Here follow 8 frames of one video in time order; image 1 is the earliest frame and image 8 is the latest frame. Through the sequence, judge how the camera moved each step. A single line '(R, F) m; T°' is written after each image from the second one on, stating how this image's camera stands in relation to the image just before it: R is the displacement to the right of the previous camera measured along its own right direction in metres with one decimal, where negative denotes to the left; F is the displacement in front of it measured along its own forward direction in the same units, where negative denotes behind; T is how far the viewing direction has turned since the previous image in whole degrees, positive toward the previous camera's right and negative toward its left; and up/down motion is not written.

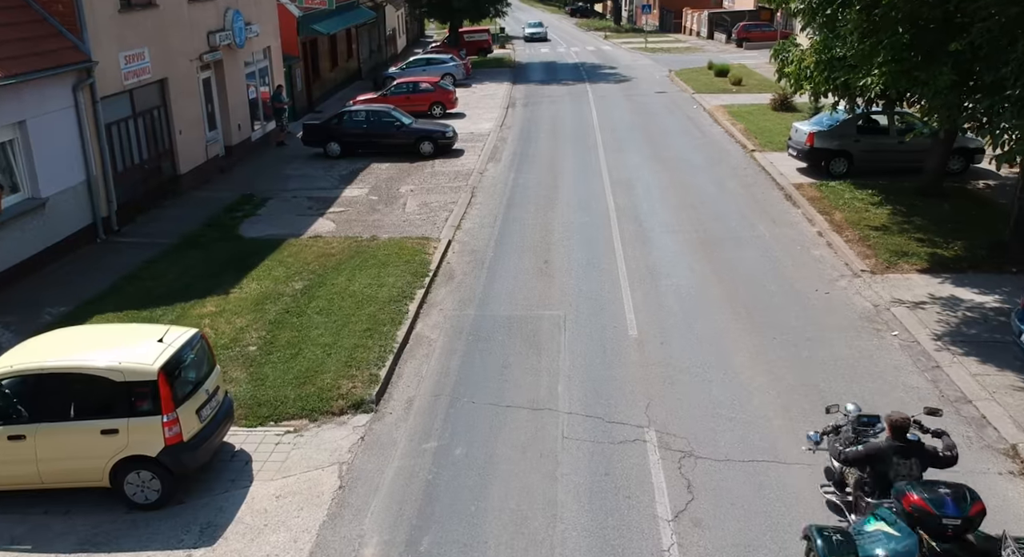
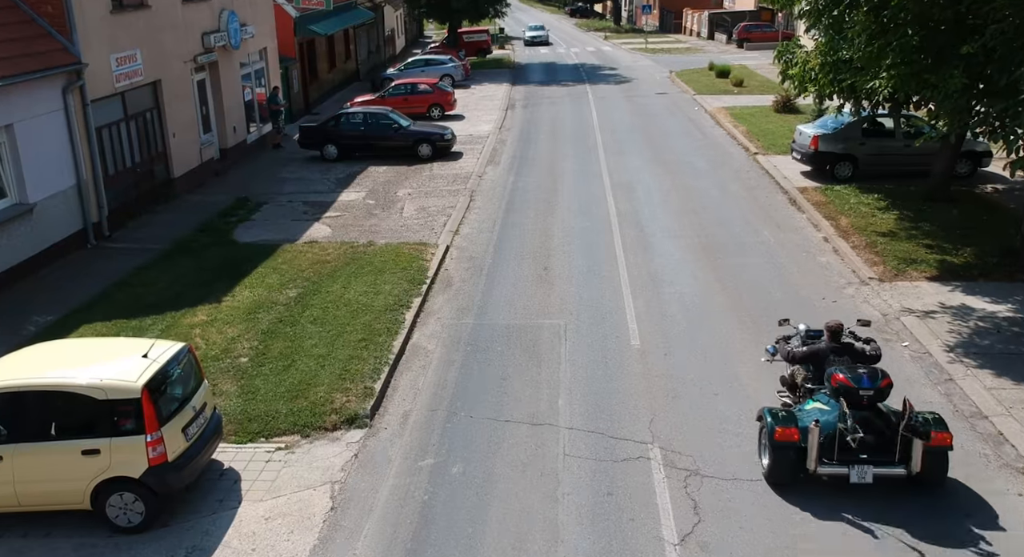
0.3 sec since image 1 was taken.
(0.0, +0.4) m; 0°
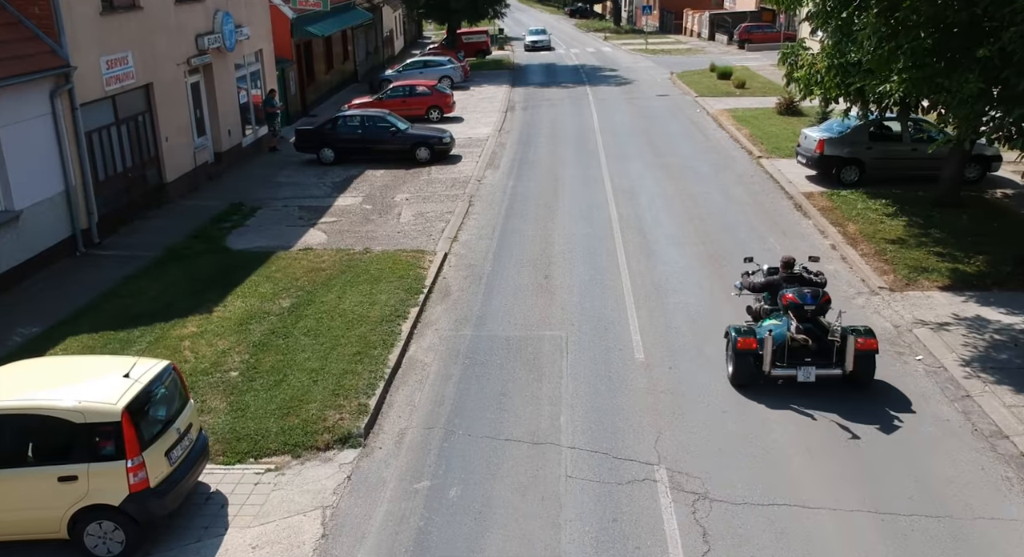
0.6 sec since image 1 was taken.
(0.0, +0.4) m; 0°
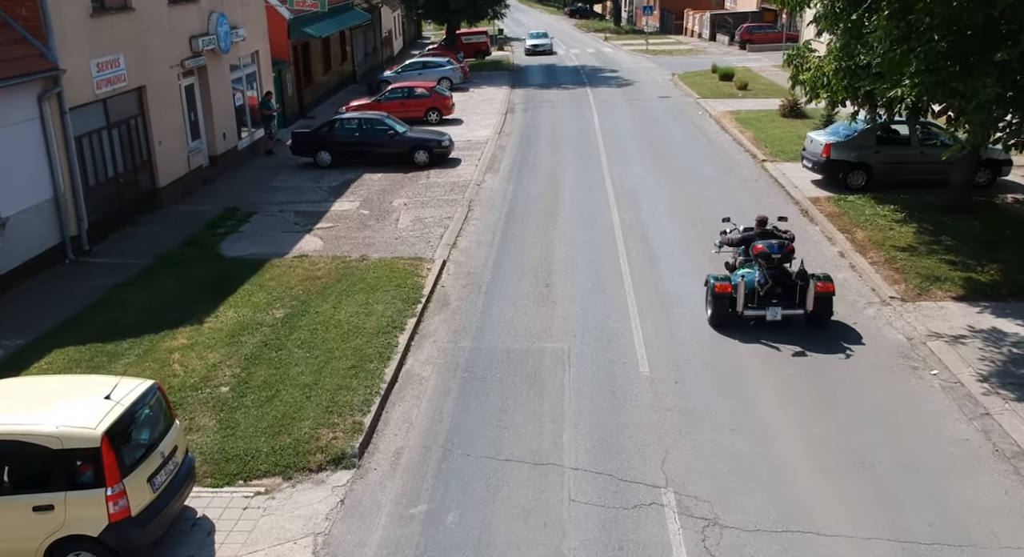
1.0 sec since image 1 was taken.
(0.0, +0.4) m; 0°
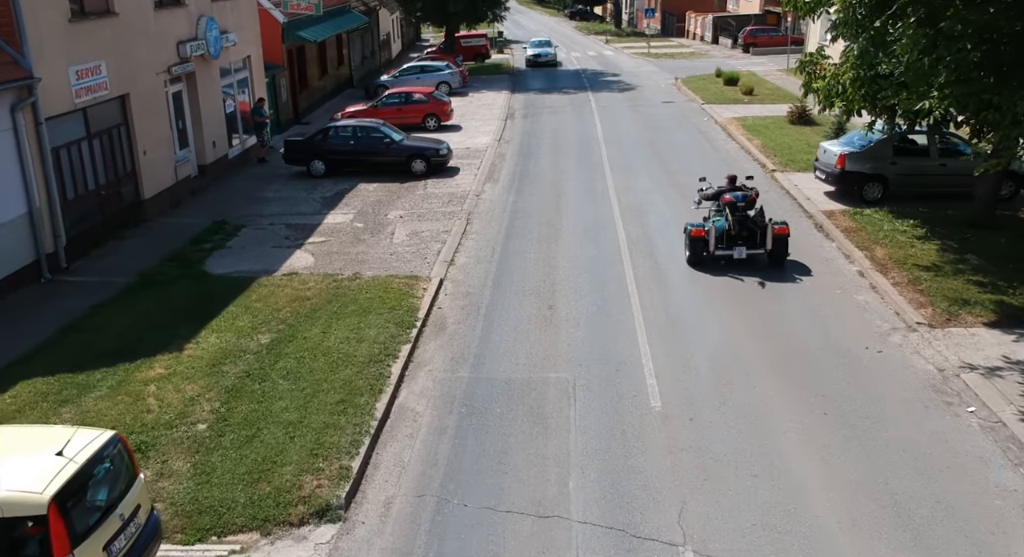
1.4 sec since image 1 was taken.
(0.0, +0.9) m; 0°
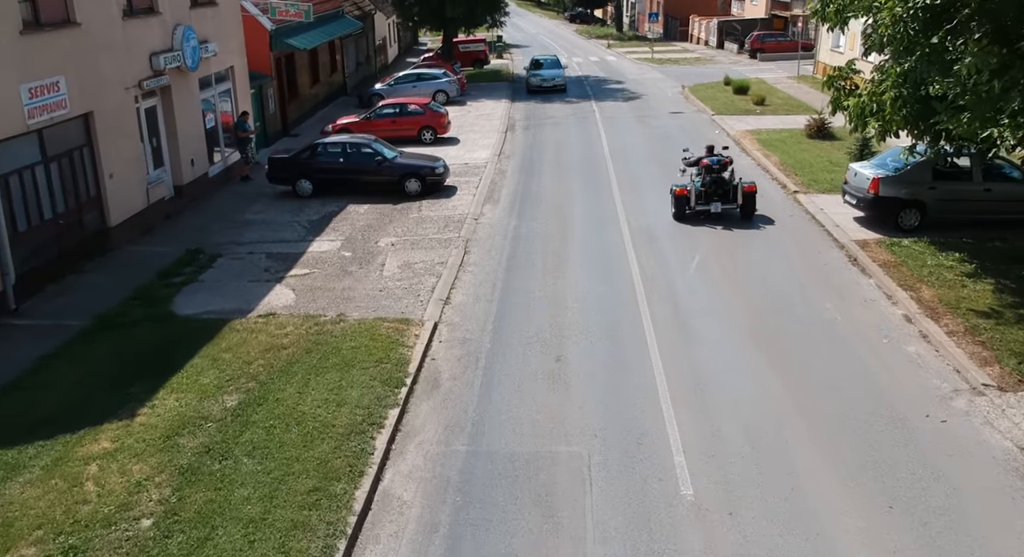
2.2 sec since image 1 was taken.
(-0.1, +1.7) m; 0°
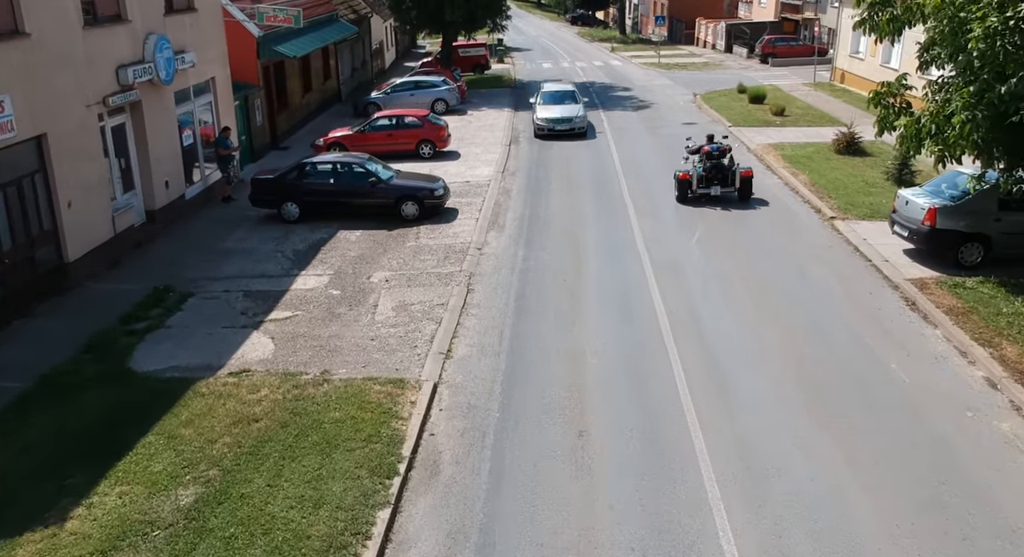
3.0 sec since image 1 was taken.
(-0.2, +2.0) m; 0°
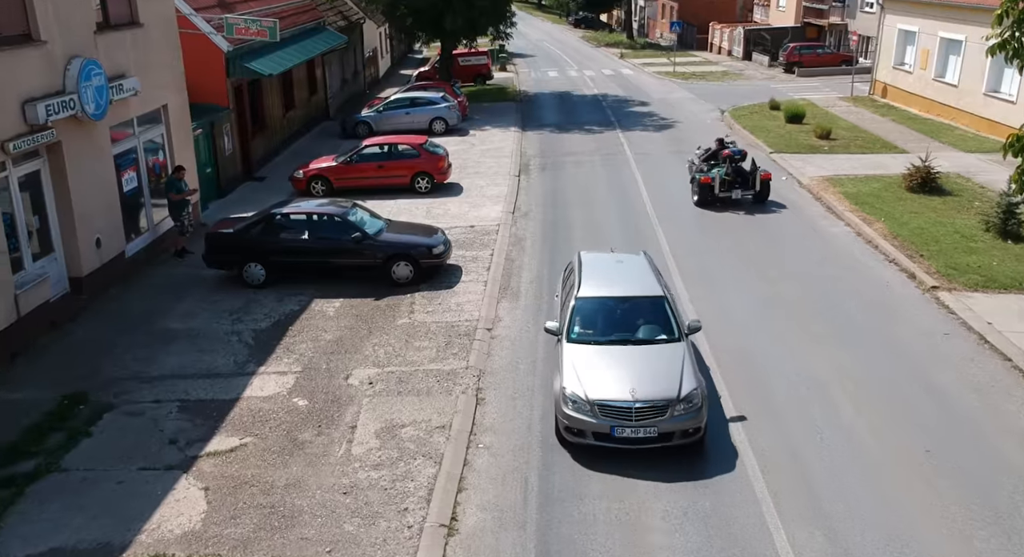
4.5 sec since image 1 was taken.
(-0.3, +3.9) m; 0°
